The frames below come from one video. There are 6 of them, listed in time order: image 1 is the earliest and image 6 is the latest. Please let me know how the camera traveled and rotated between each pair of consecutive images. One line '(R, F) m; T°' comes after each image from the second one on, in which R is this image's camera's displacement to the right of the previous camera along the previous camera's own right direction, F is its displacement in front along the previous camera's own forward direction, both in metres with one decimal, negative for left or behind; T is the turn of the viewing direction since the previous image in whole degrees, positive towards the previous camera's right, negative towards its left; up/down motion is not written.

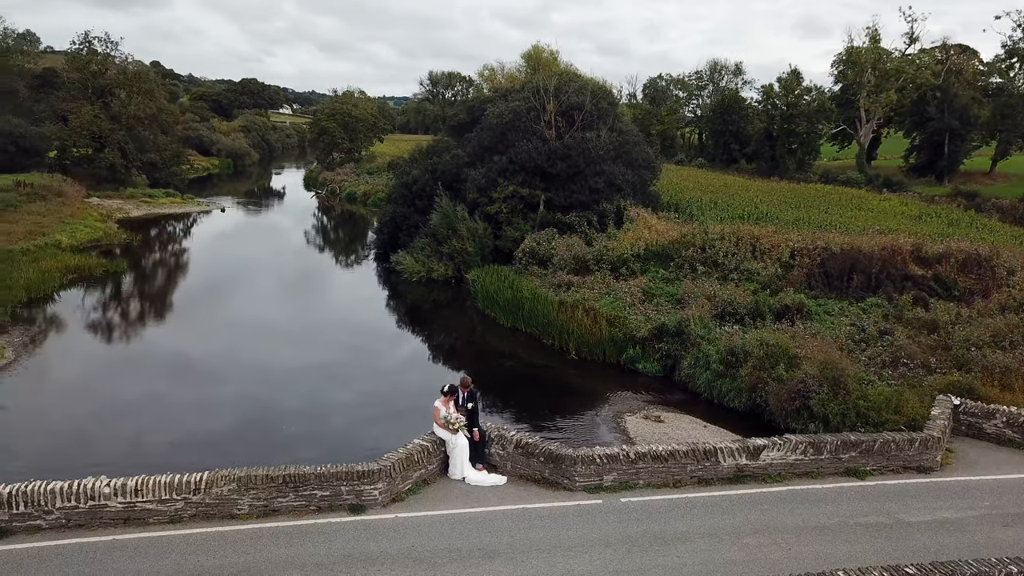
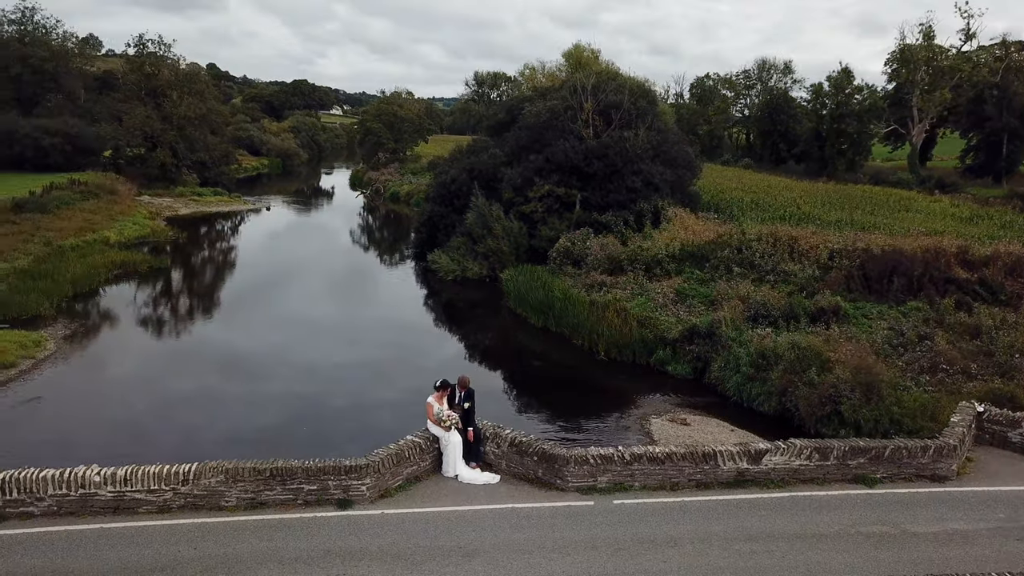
(+0.5, +0.1) m; -3°
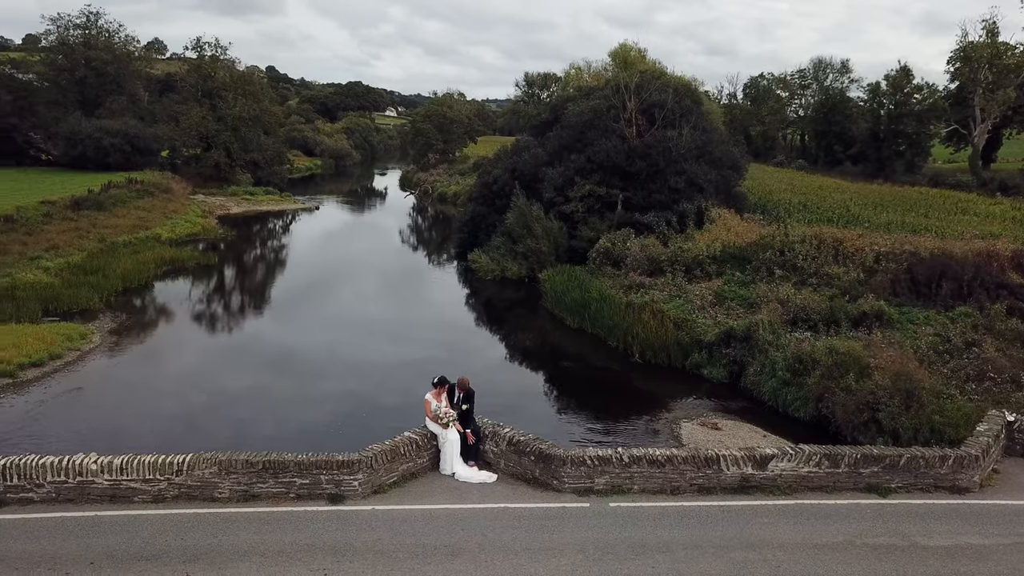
(+0.5, +0.1) m; -4°
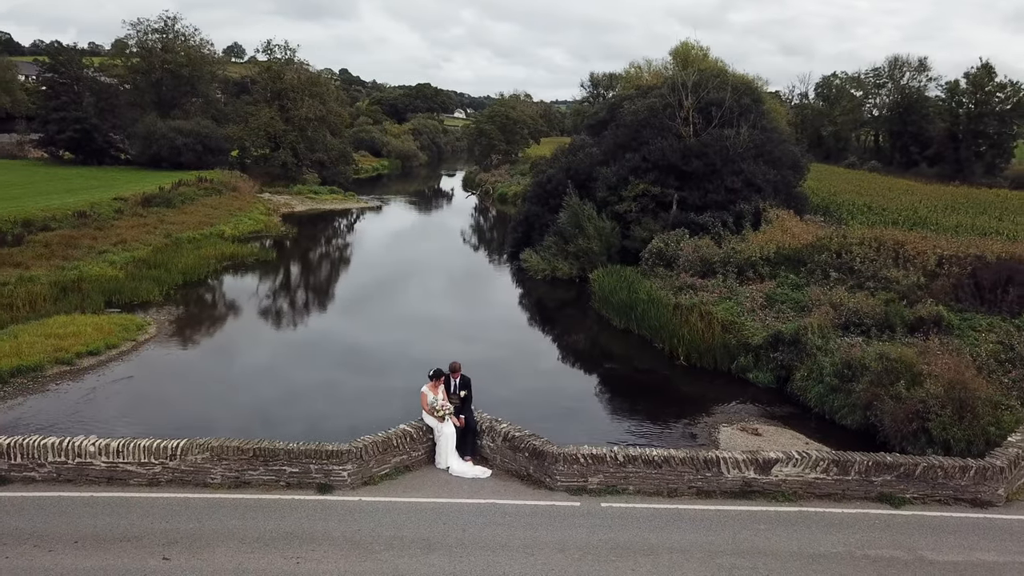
(+0.7, +0.2) m; -5°
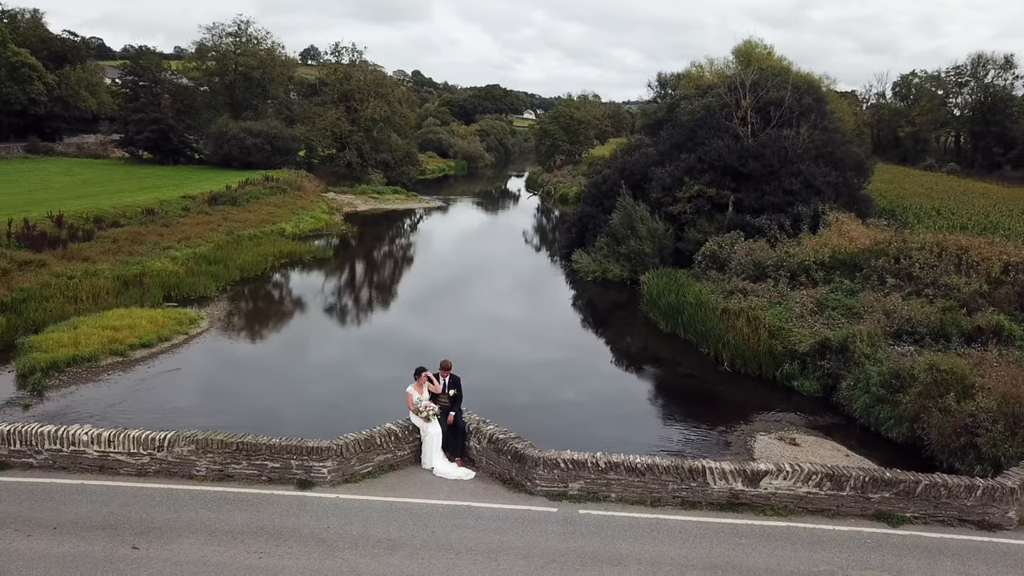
(+0.8, +0.2) m; -5°
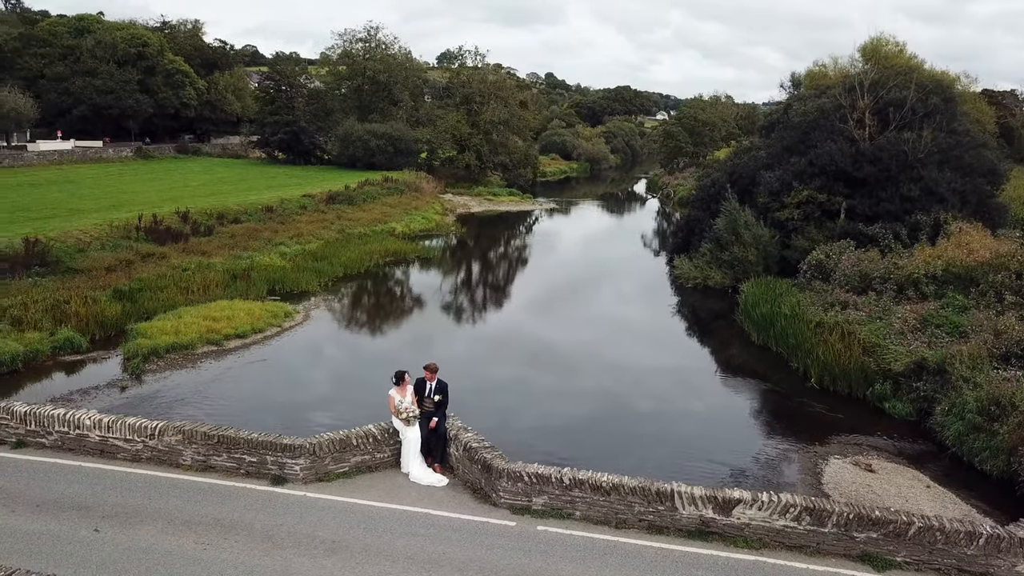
(+1.4, +0.3) m; -9°
